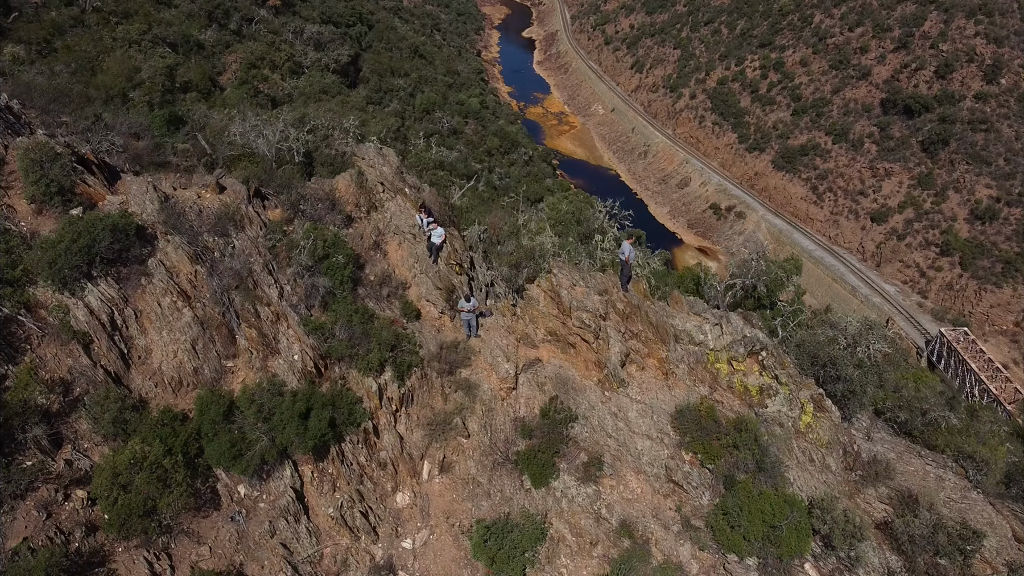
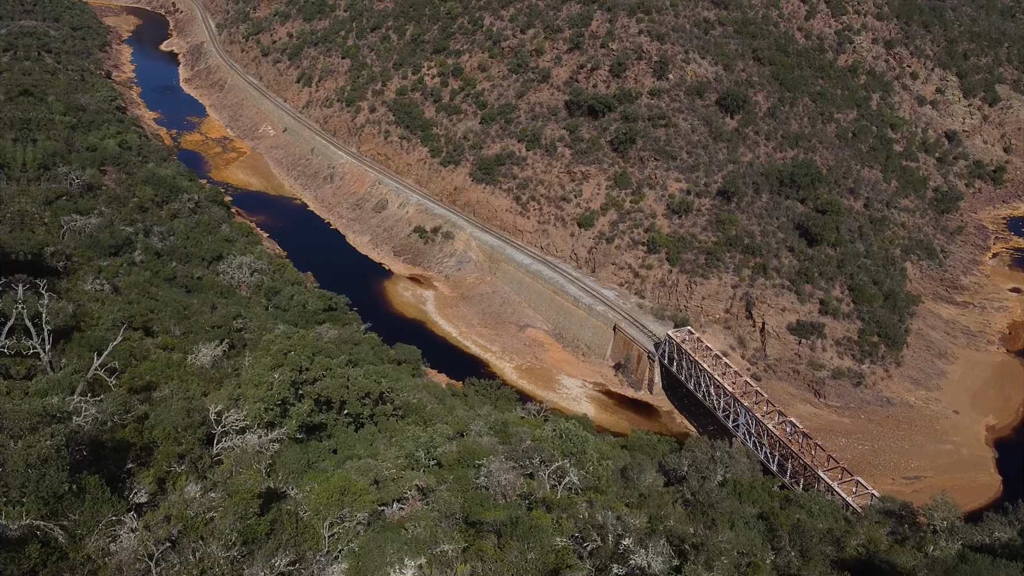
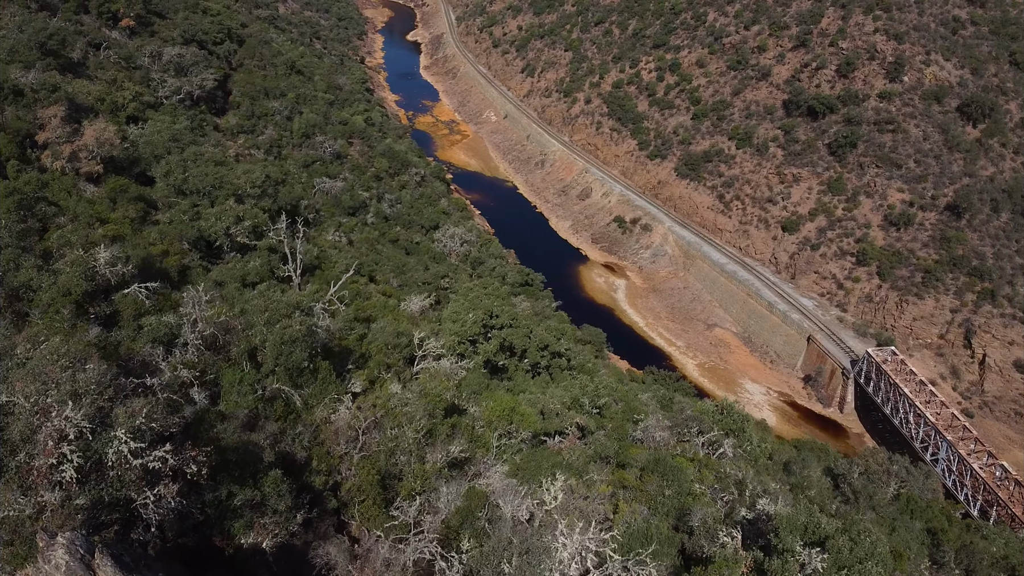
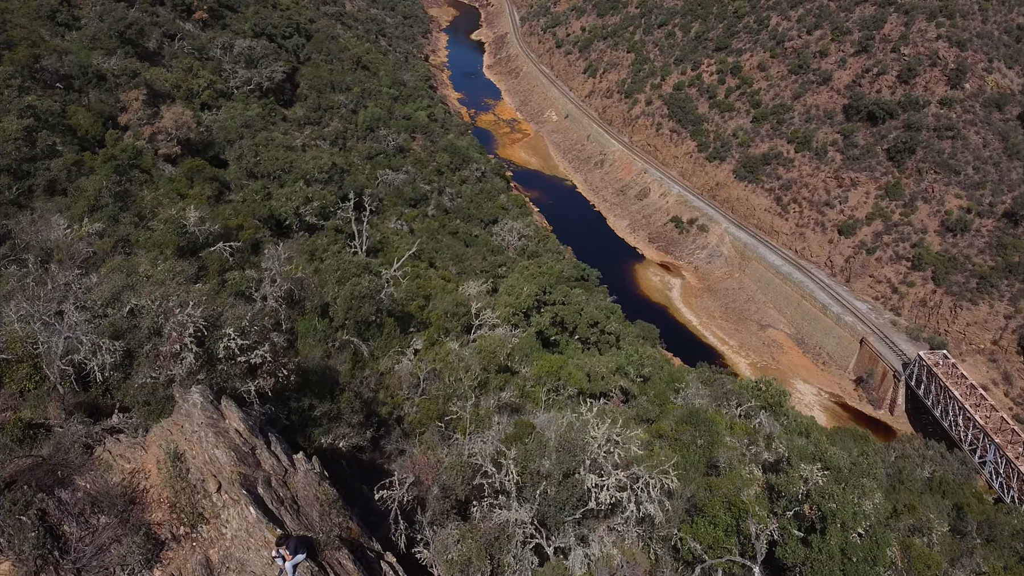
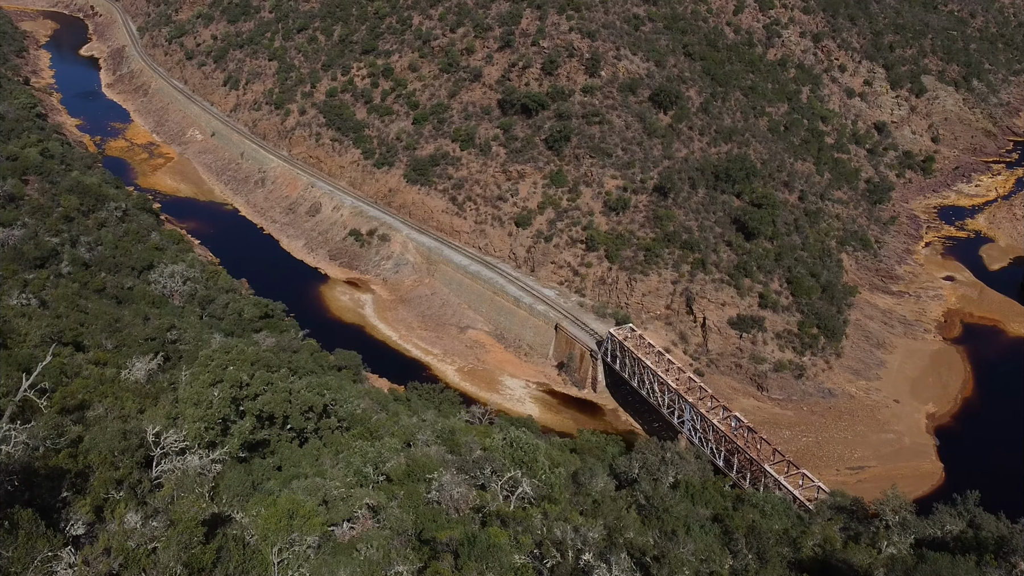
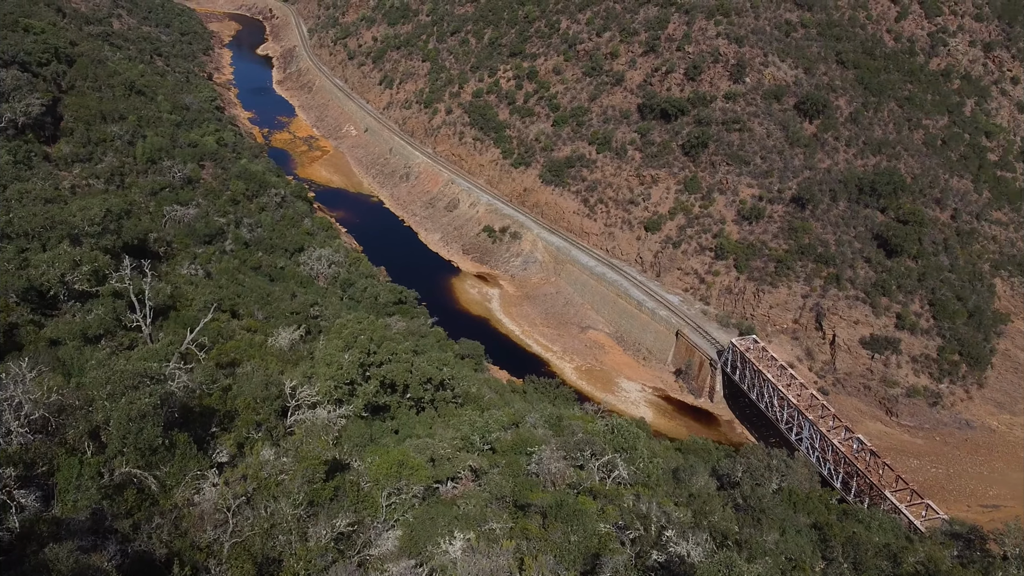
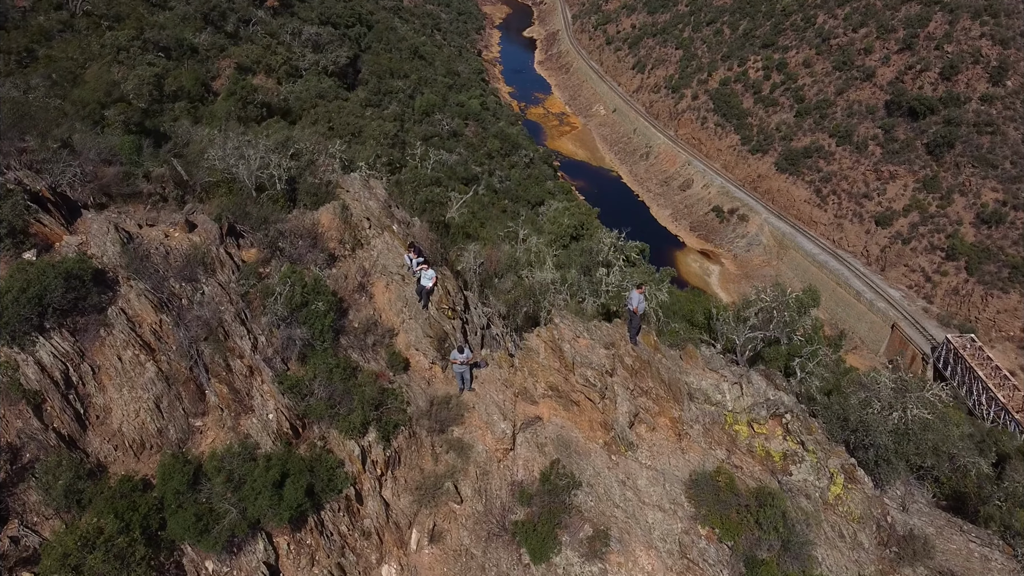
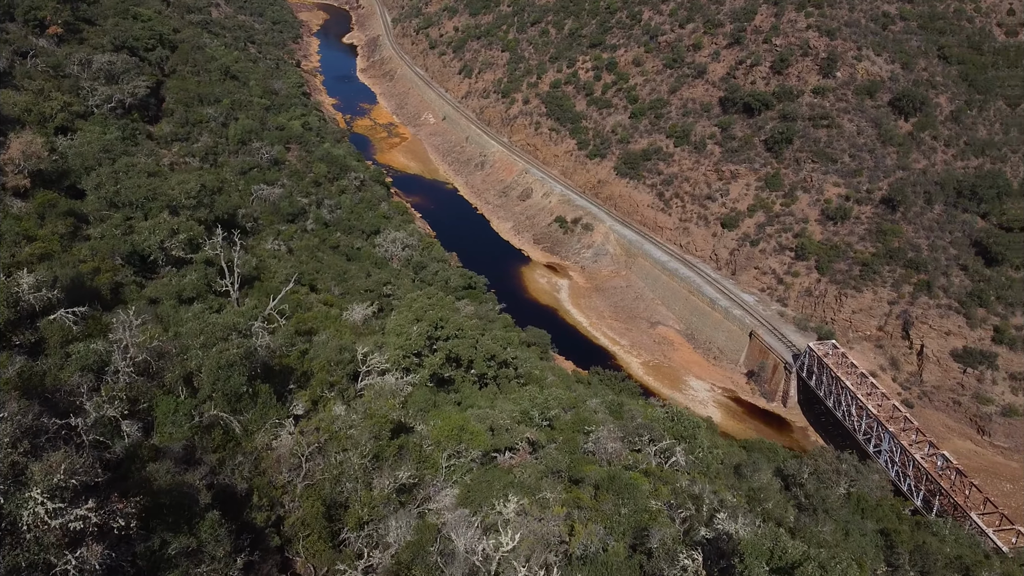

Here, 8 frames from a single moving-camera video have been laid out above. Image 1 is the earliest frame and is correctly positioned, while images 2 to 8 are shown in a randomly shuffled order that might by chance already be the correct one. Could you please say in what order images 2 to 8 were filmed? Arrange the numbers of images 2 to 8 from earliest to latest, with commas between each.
7, 4, 3, 8, 6, 2, 5
